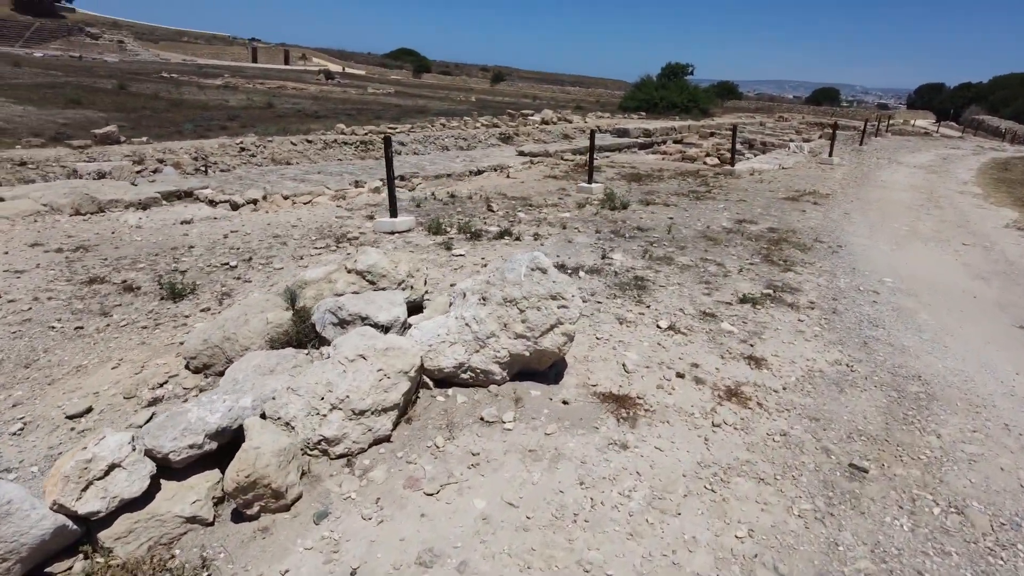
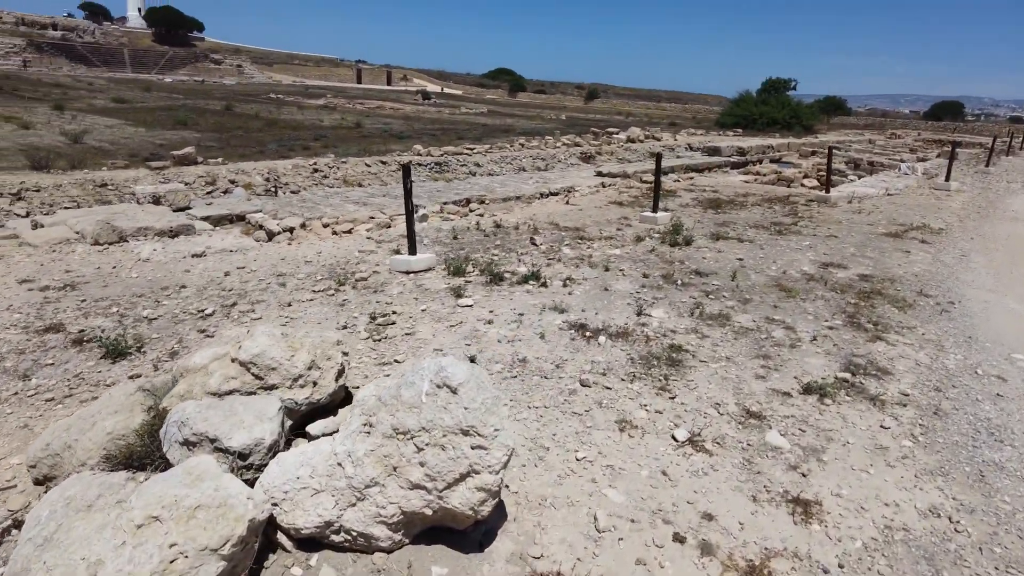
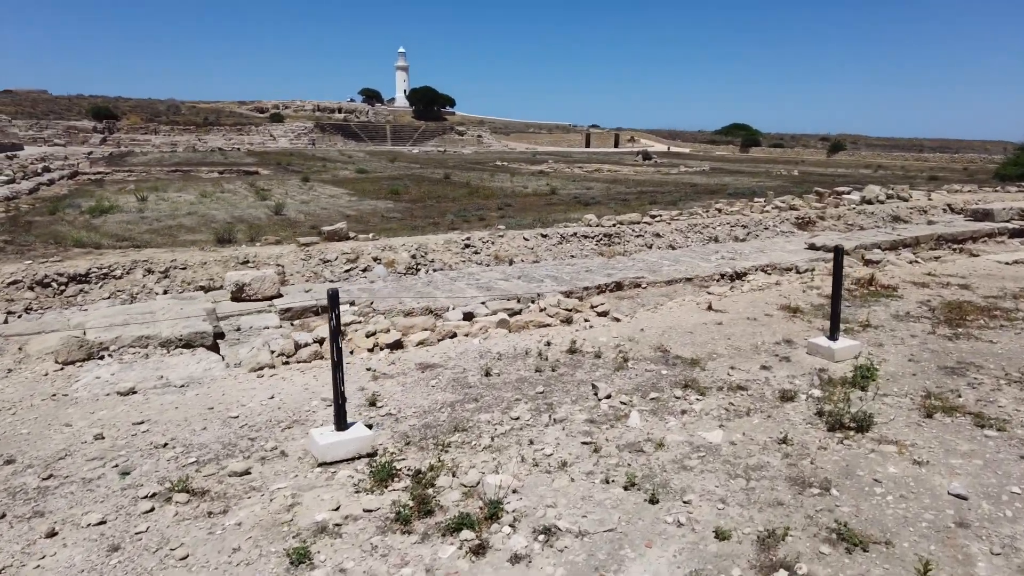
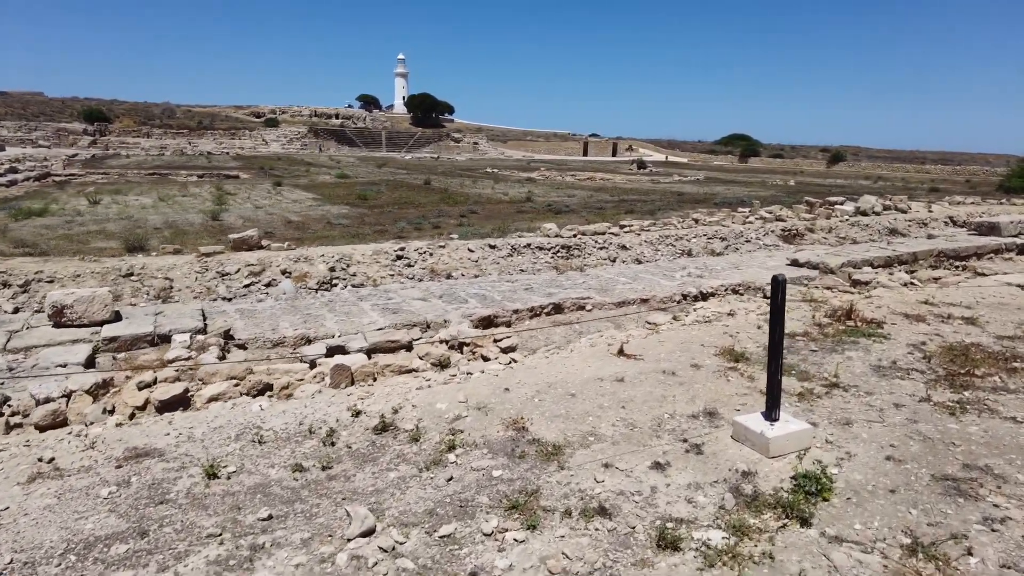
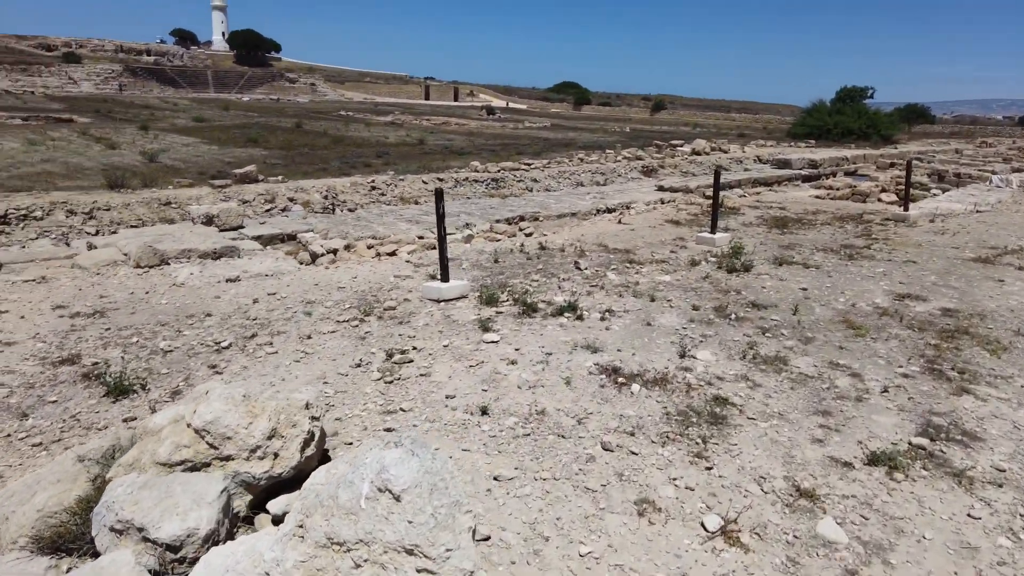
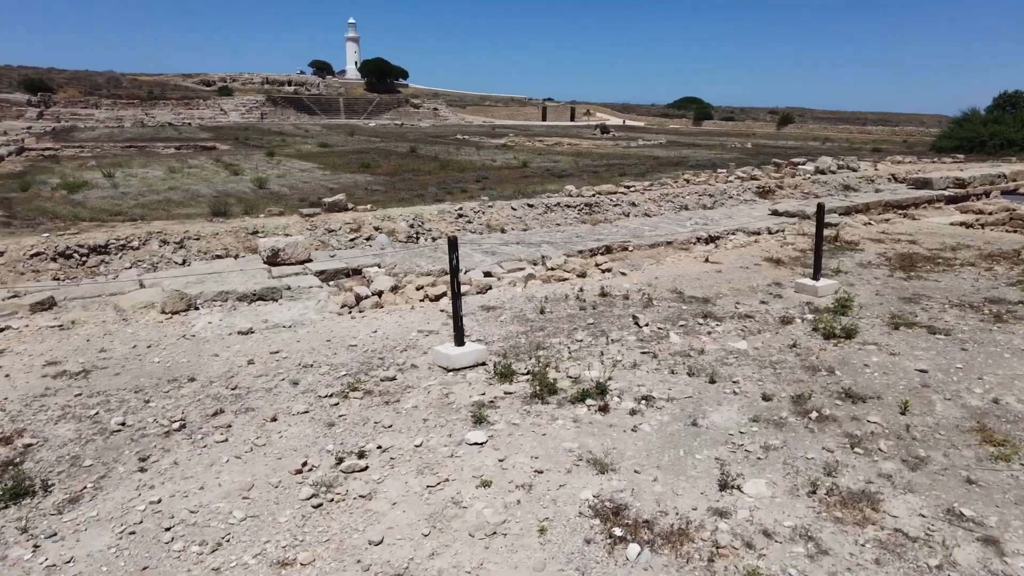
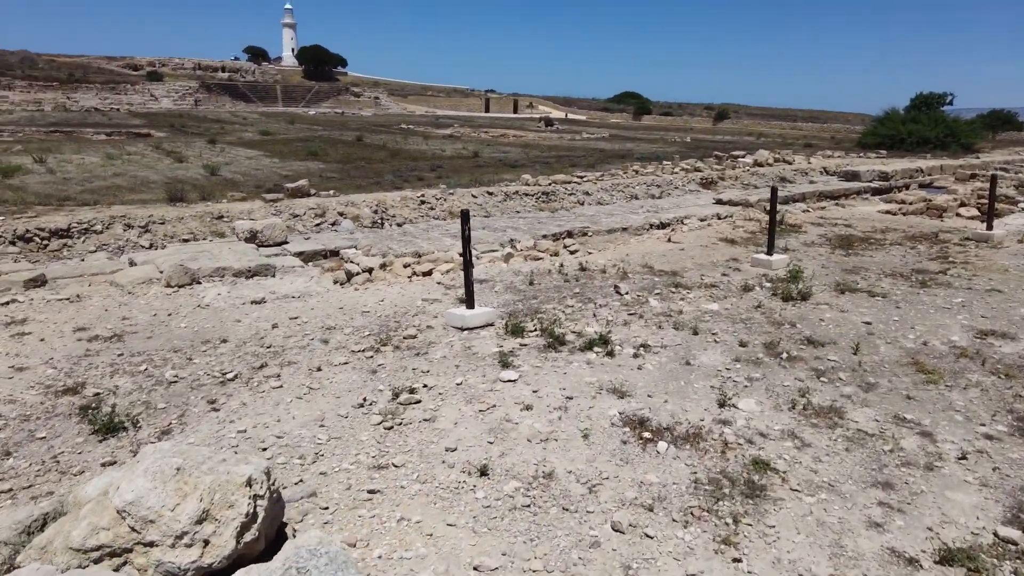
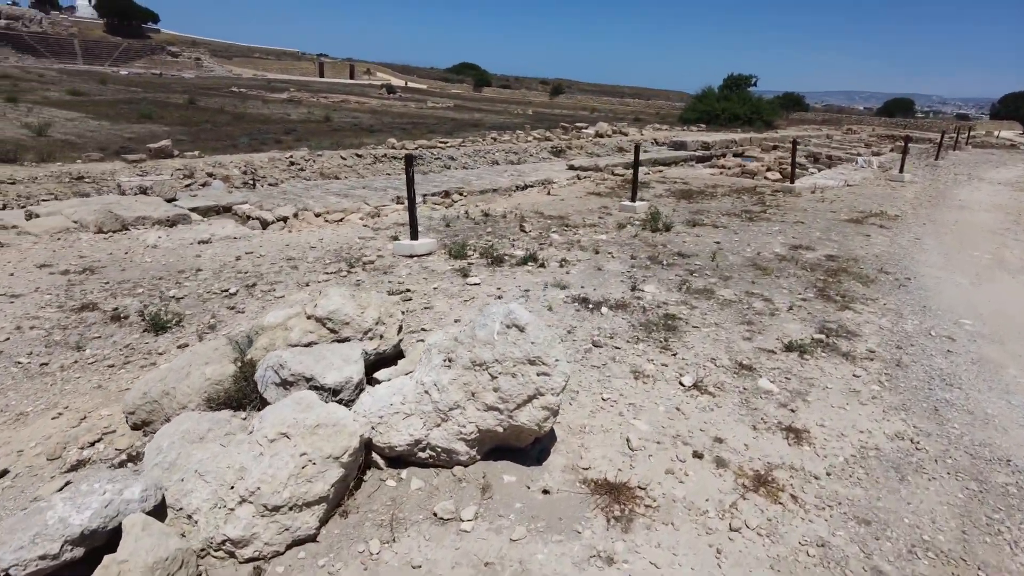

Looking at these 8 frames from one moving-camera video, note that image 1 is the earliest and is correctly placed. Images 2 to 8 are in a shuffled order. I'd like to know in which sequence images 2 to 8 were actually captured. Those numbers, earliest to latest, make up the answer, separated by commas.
8, 2, 5, 7, 6, 3, 4
